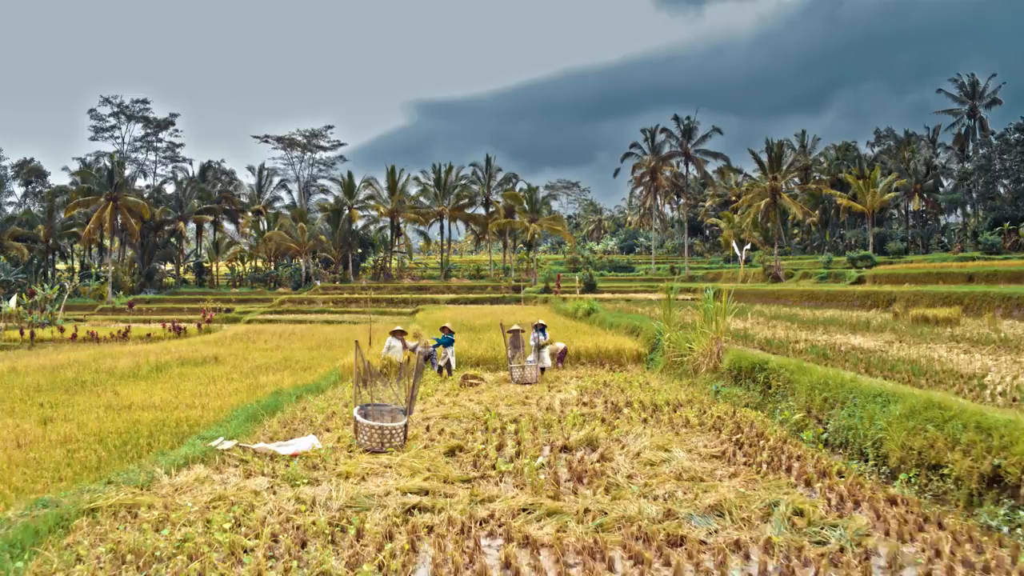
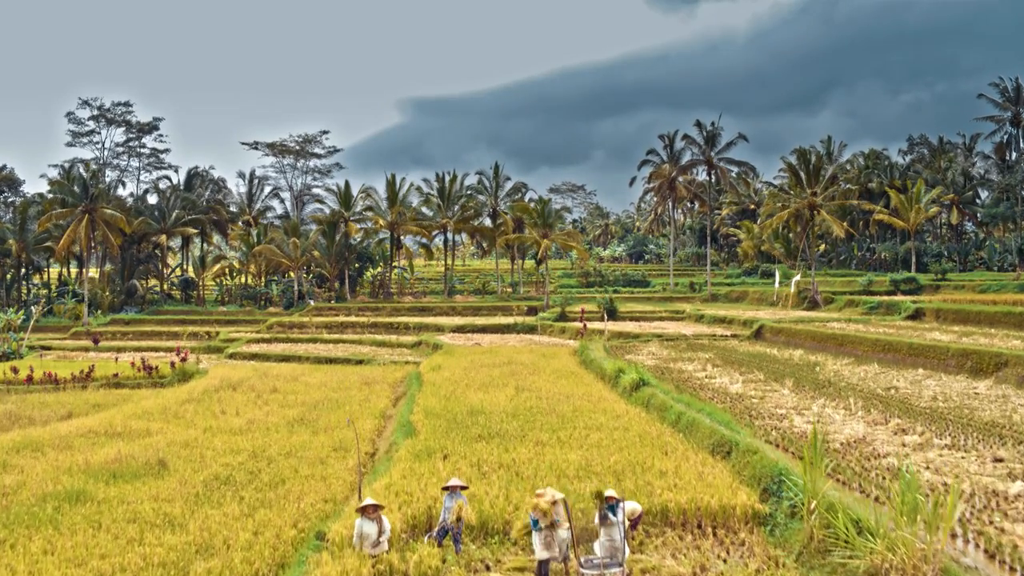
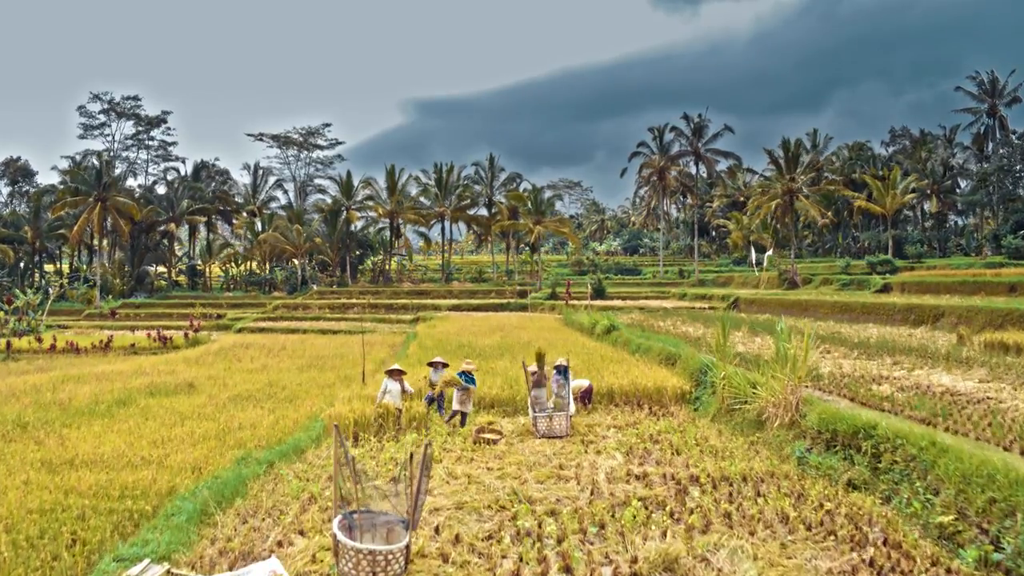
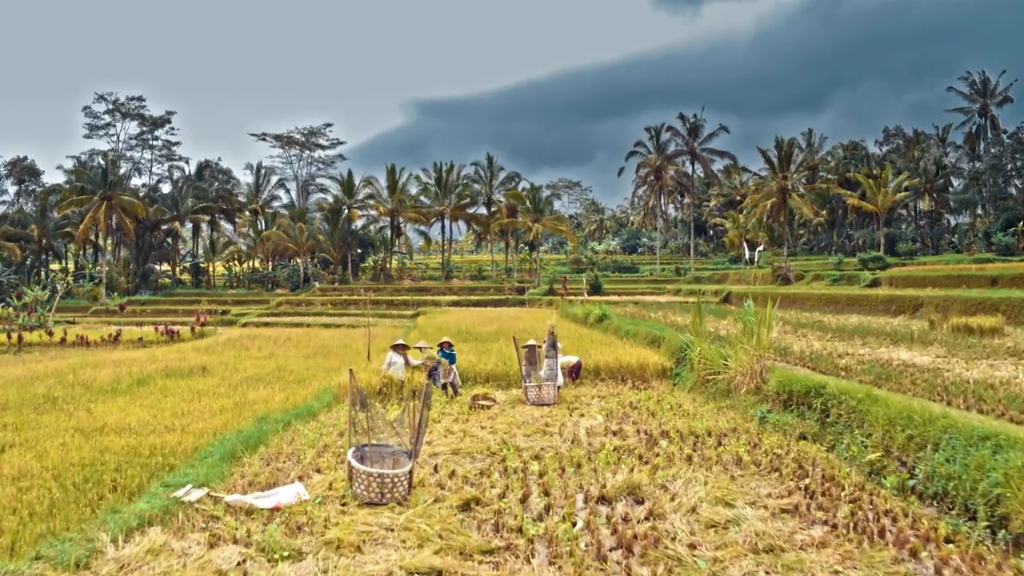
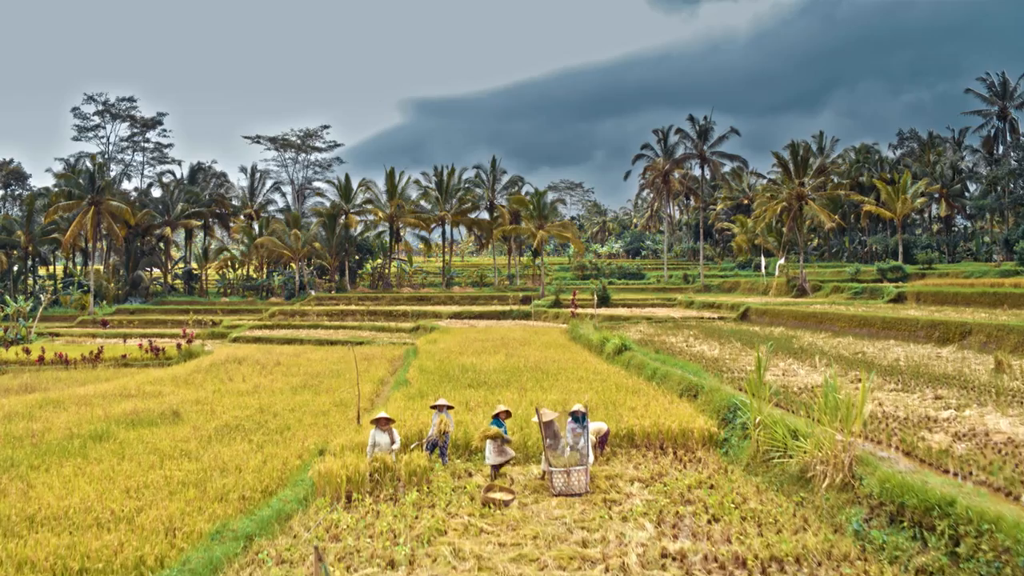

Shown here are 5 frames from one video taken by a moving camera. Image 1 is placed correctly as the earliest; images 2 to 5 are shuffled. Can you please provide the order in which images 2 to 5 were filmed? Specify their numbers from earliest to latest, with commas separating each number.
4, 3, 5, 2
